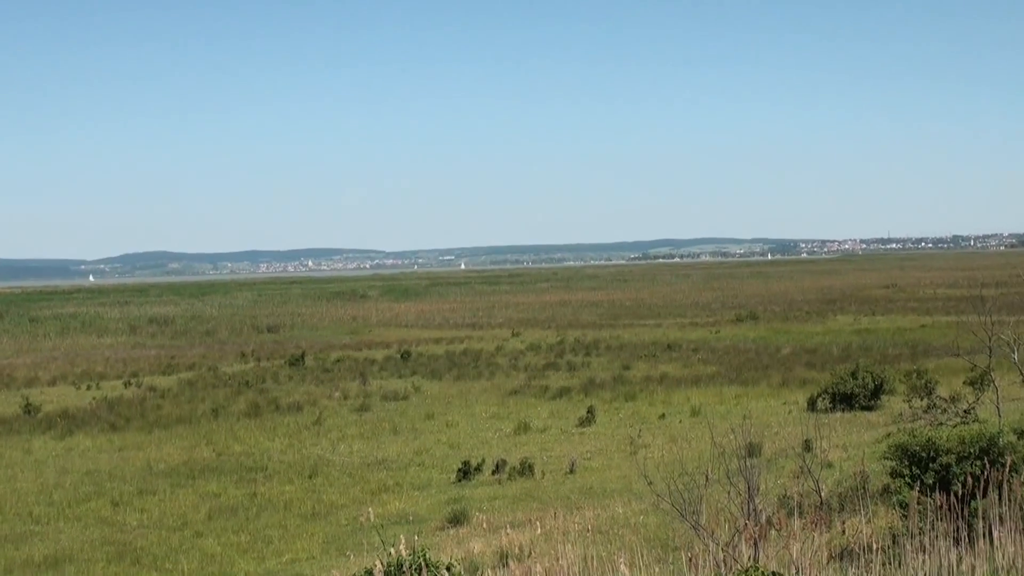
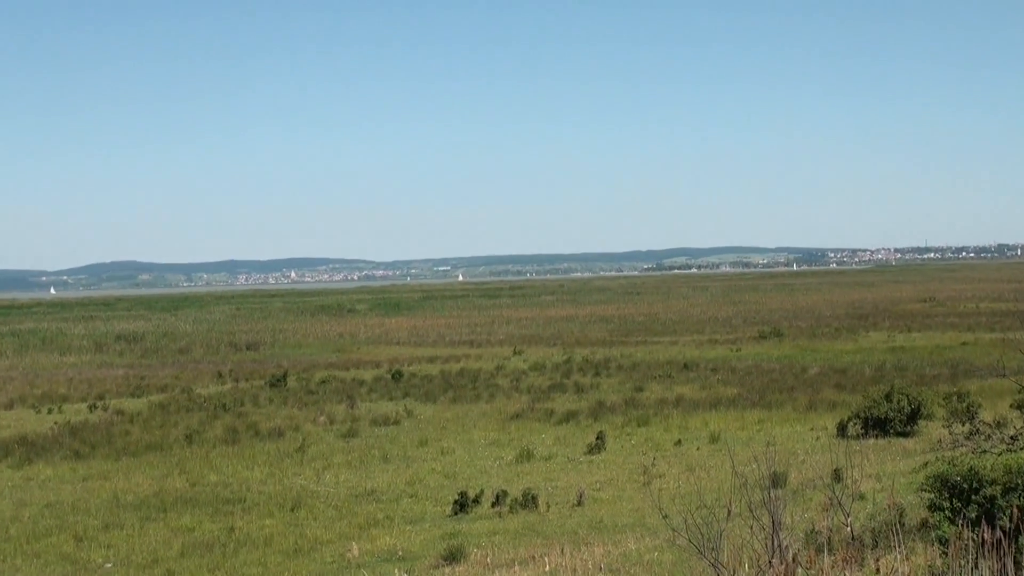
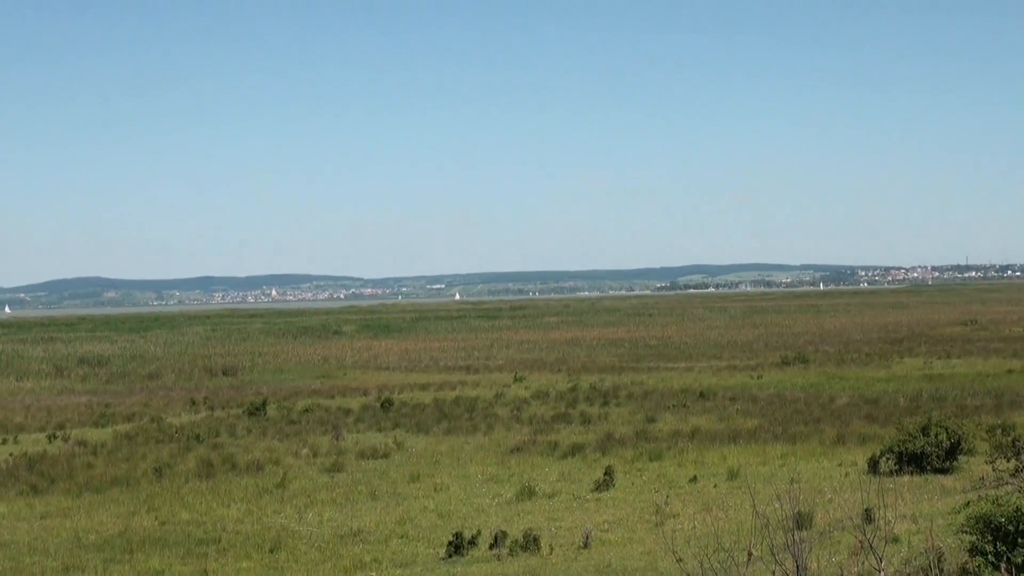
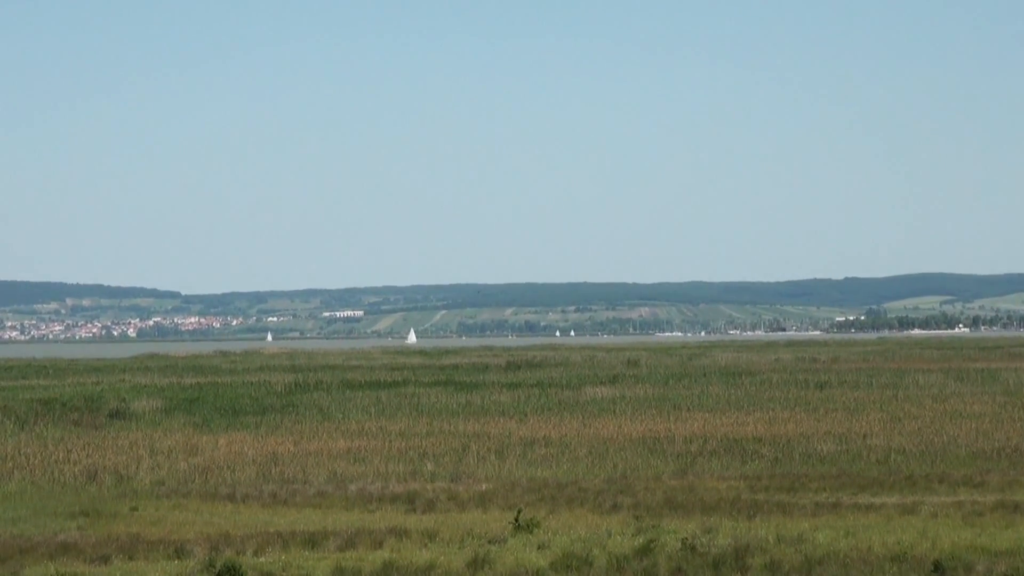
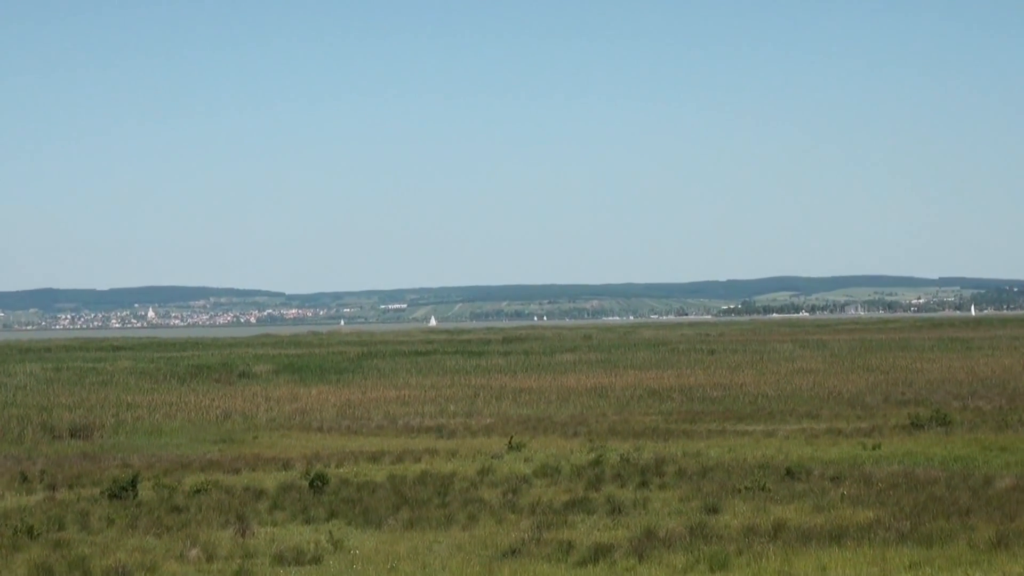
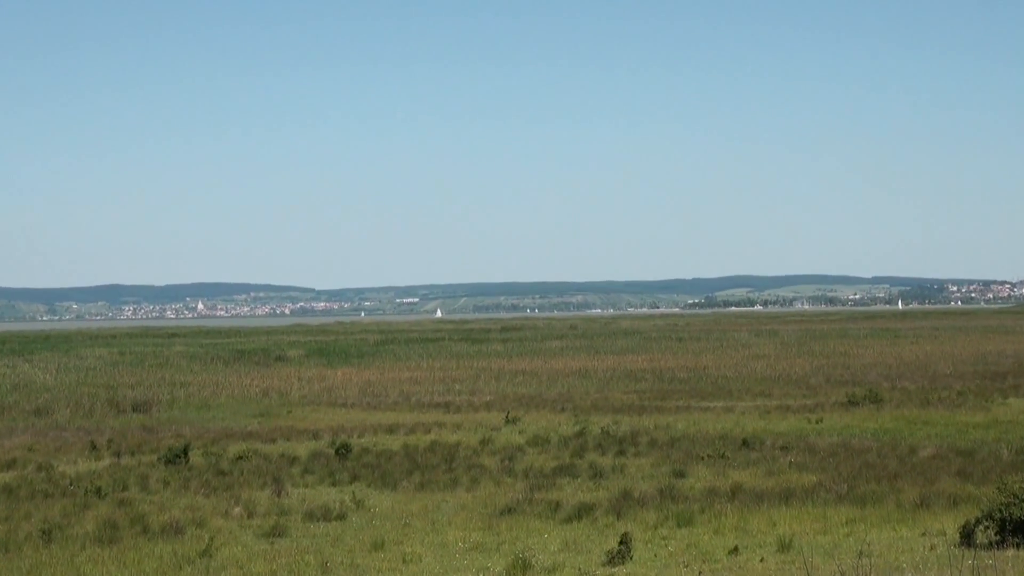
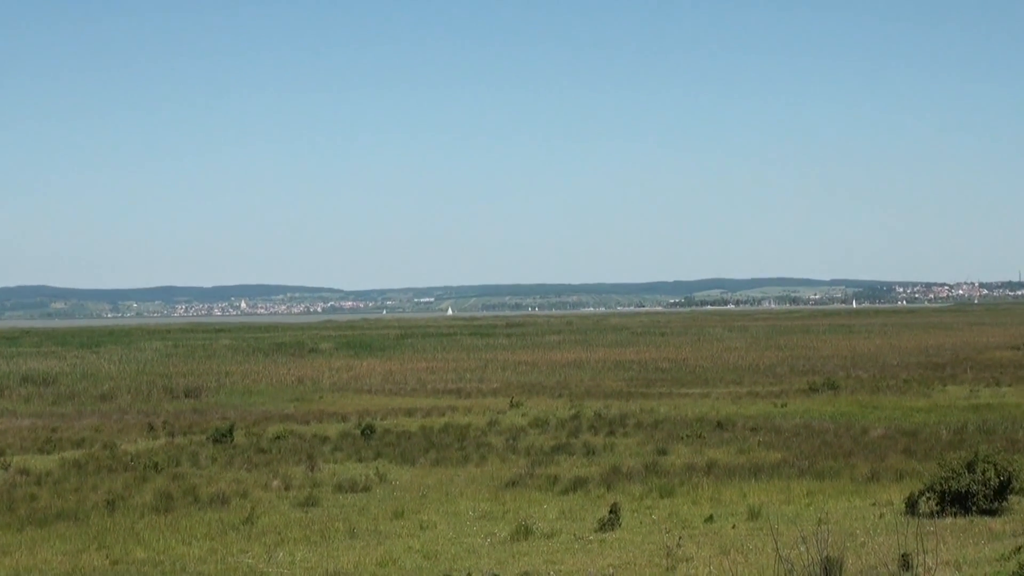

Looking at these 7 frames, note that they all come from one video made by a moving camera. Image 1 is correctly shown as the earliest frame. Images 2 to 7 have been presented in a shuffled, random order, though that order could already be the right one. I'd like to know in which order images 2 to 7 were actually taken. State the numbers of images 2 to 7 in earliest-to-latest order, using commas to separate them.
2, 3, 7, 6, 5, 4
